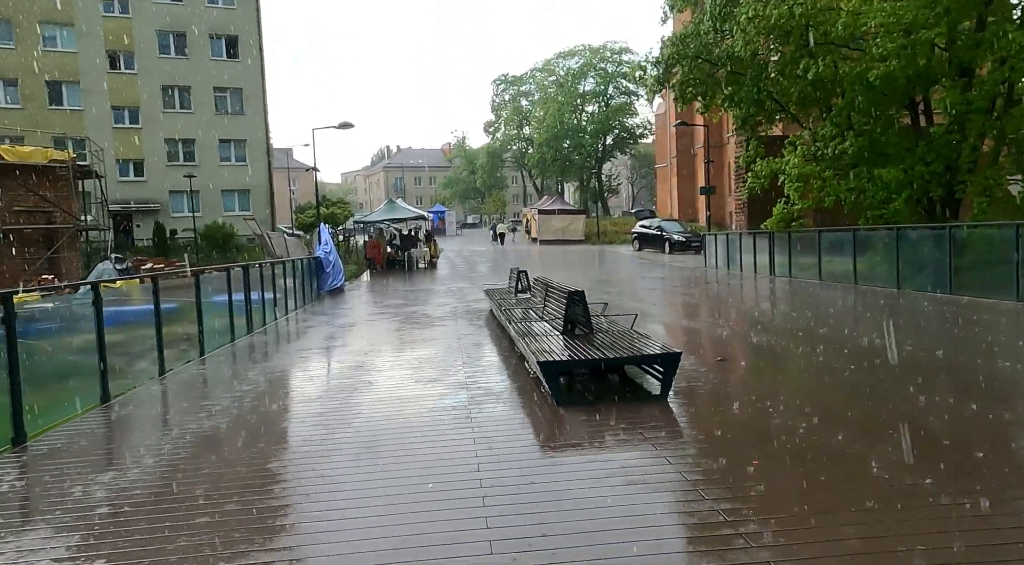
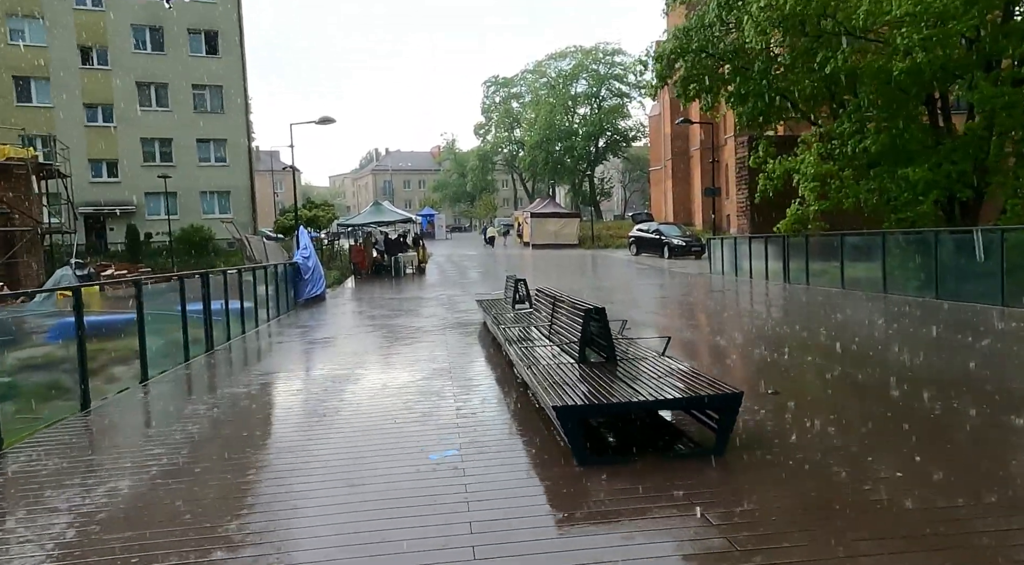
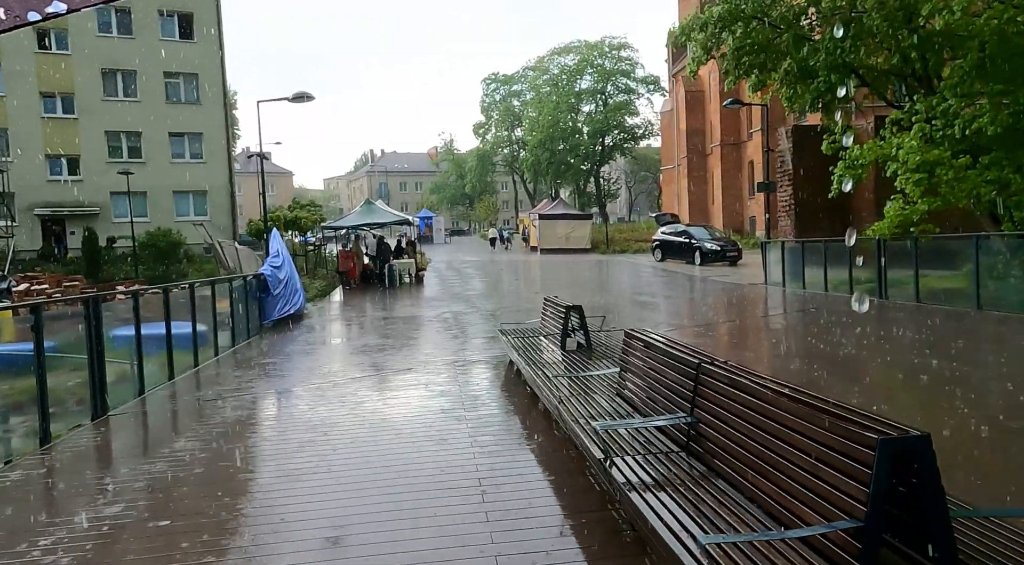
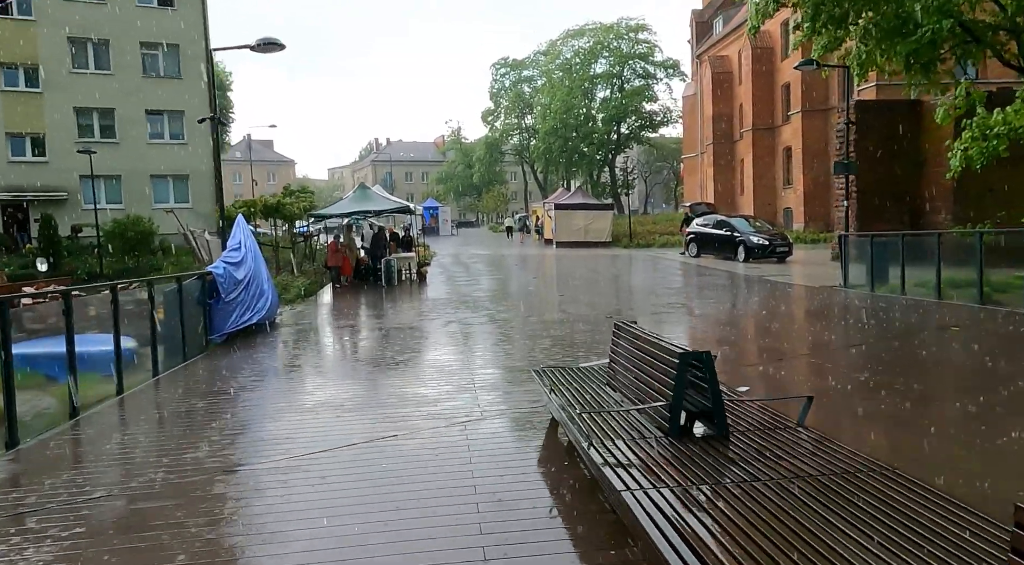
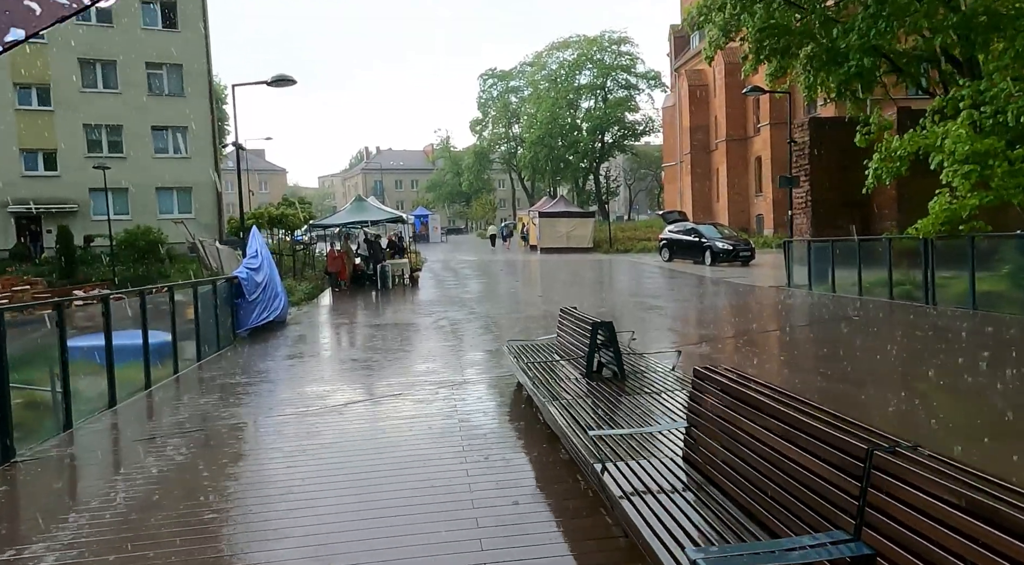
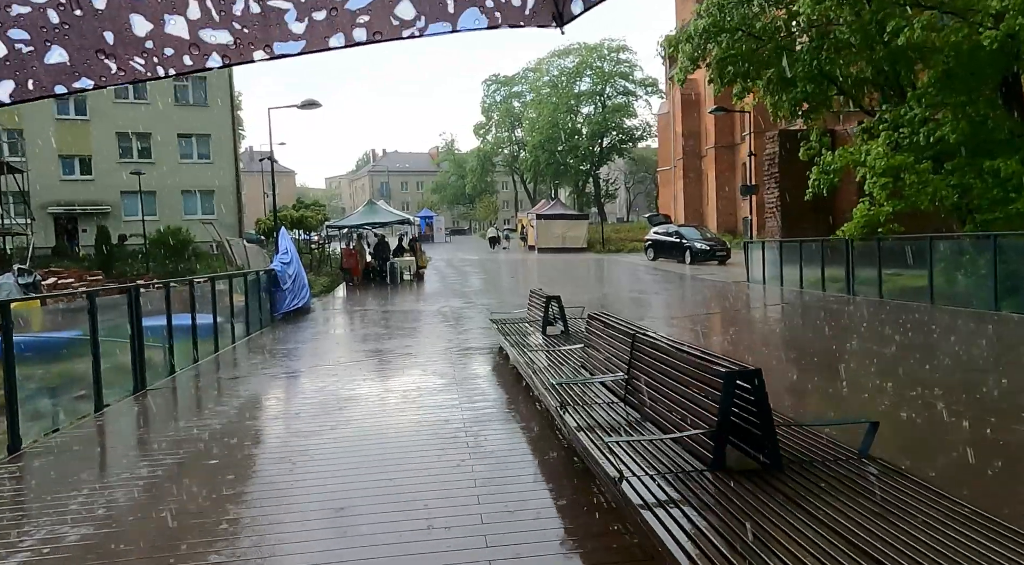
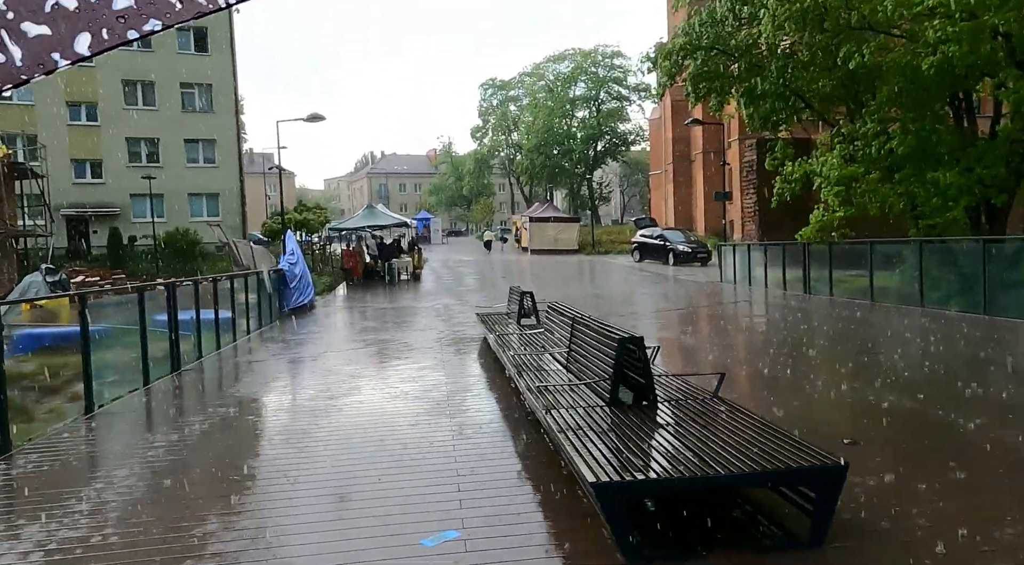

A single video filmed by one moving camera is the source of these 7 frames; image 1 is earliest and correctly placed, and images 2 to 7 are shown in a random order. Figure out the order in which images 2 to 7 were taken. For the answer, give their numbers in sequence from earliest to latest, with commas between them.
2, 7, 6, 3, 5, 4
